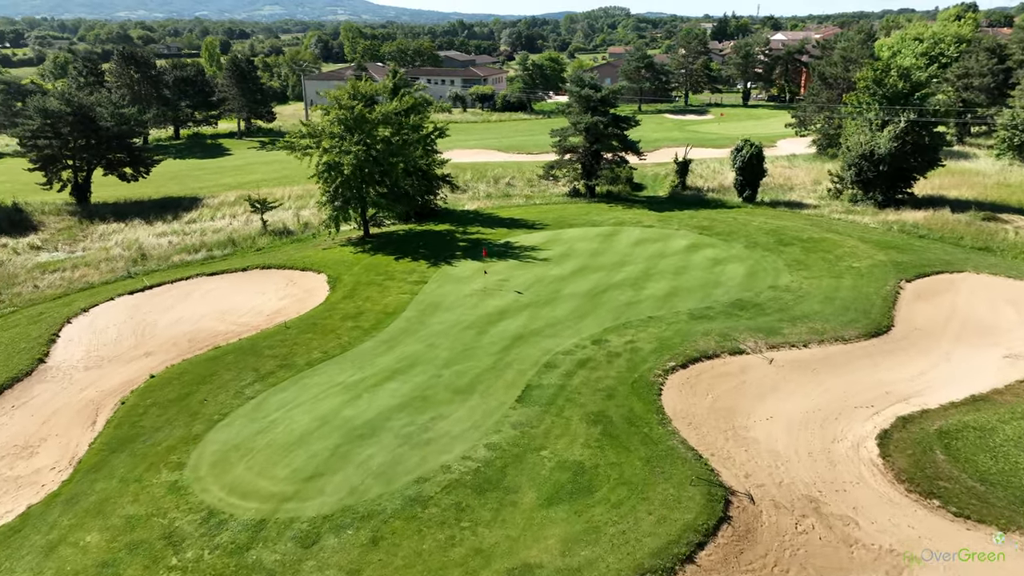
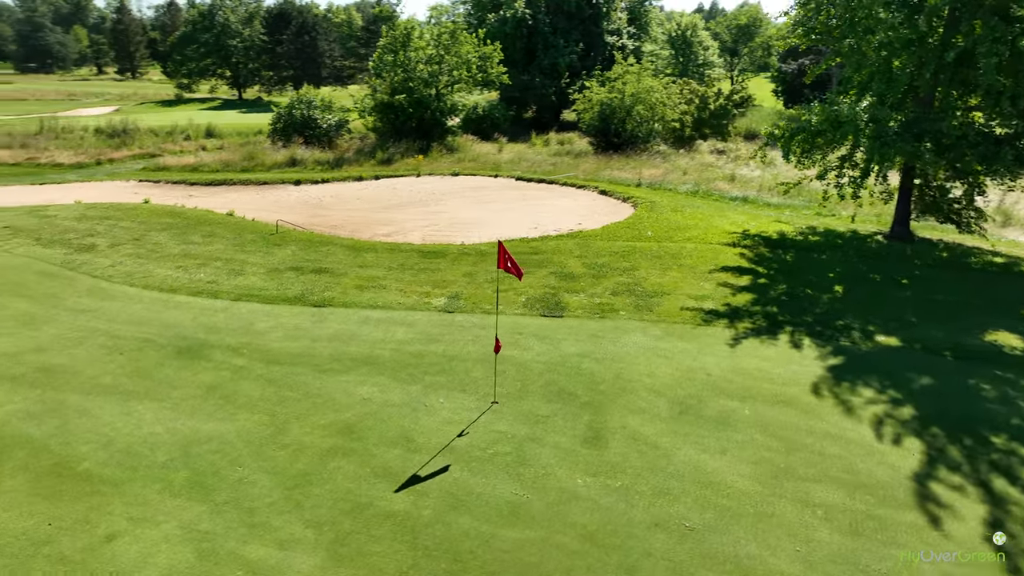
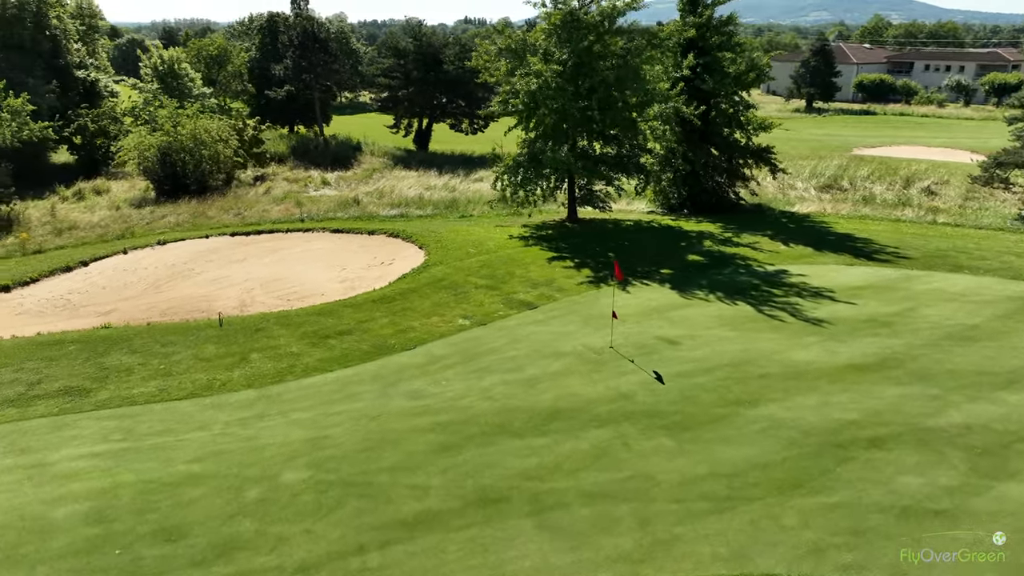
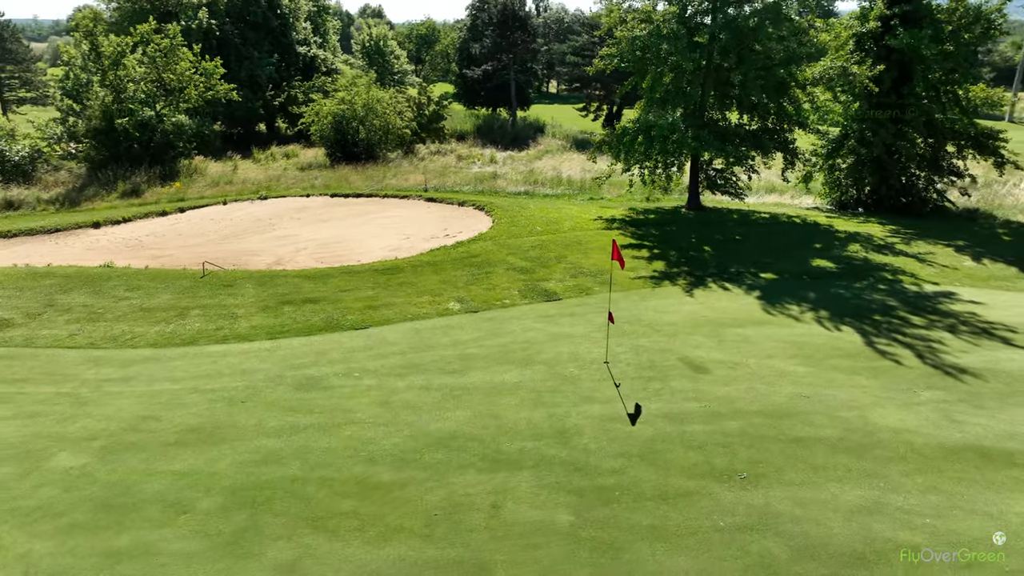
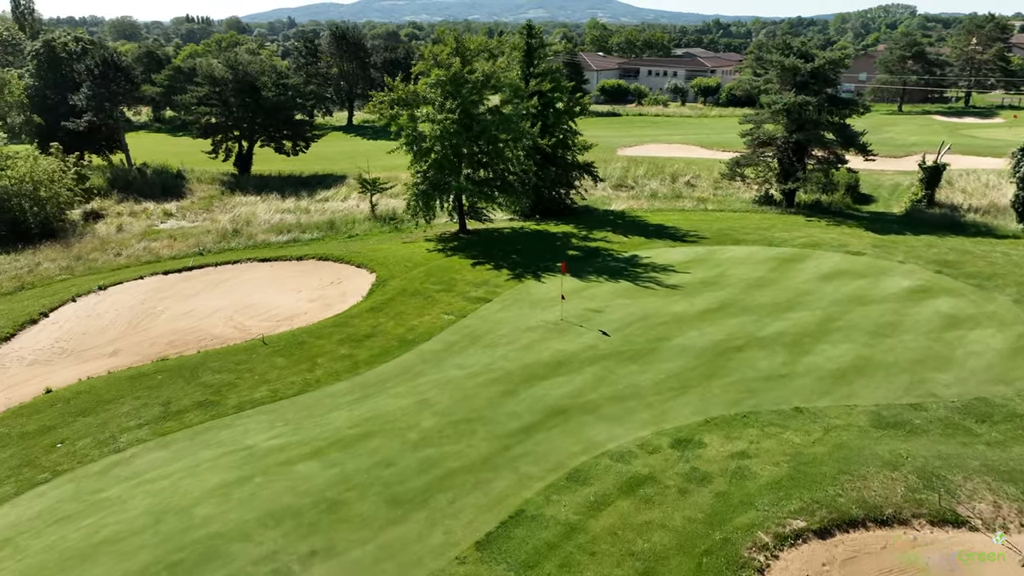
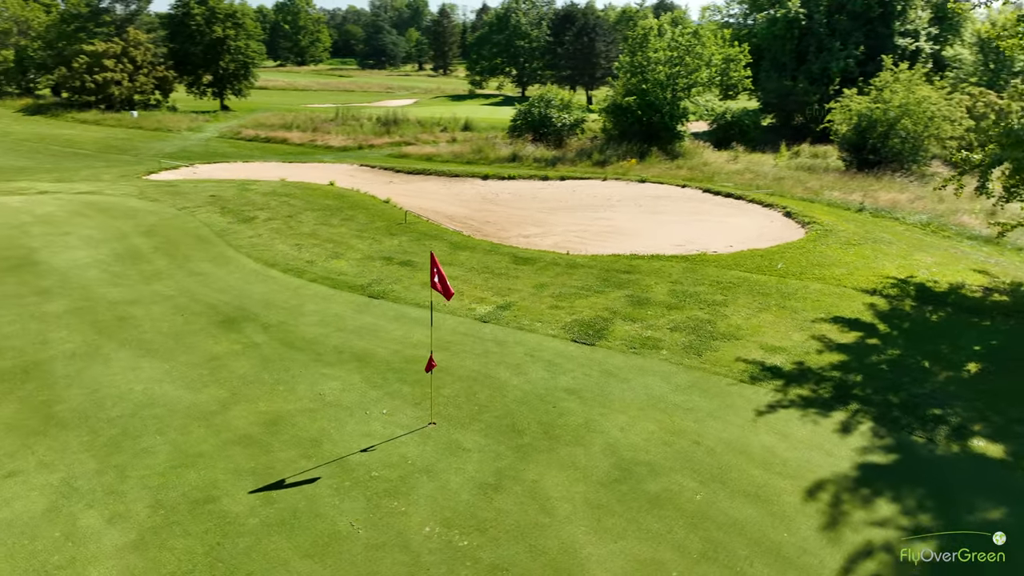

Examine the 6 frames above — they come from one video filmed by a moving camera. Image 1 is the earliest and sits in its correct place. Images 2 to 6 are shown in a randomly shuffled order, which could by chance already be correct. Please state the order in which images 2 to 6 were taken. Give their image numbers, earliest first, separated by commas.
5, 3, 4, 2, 6
